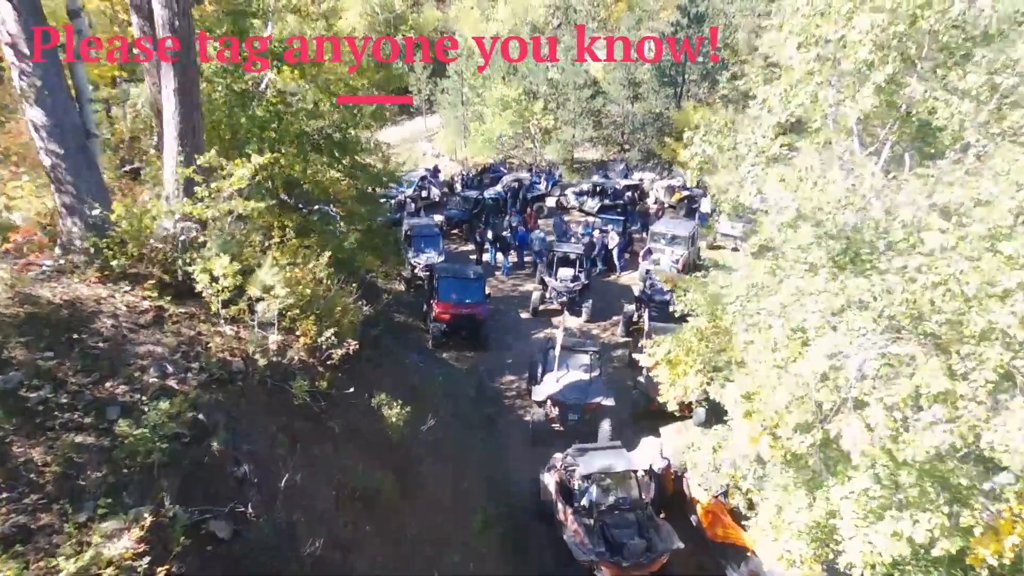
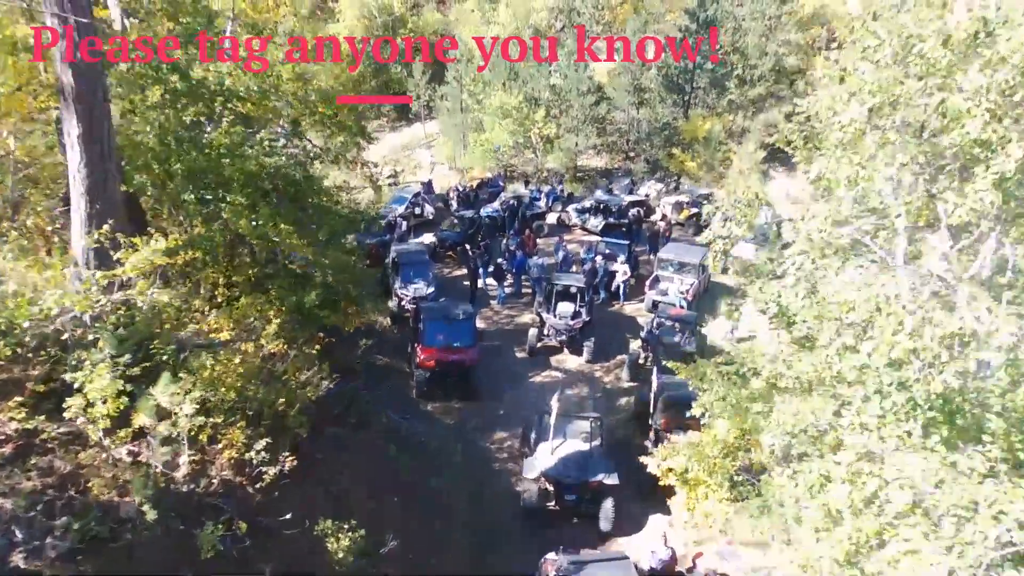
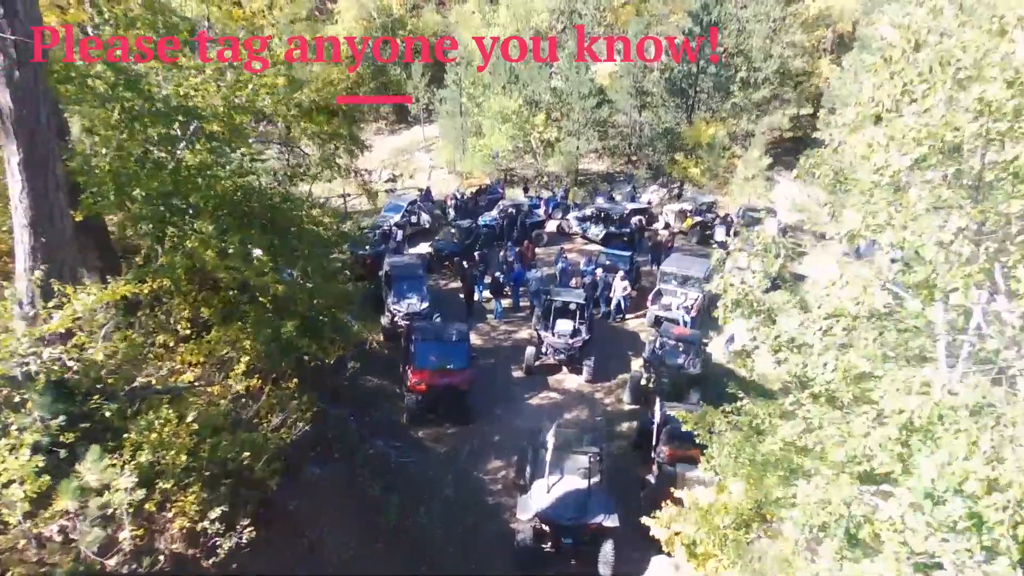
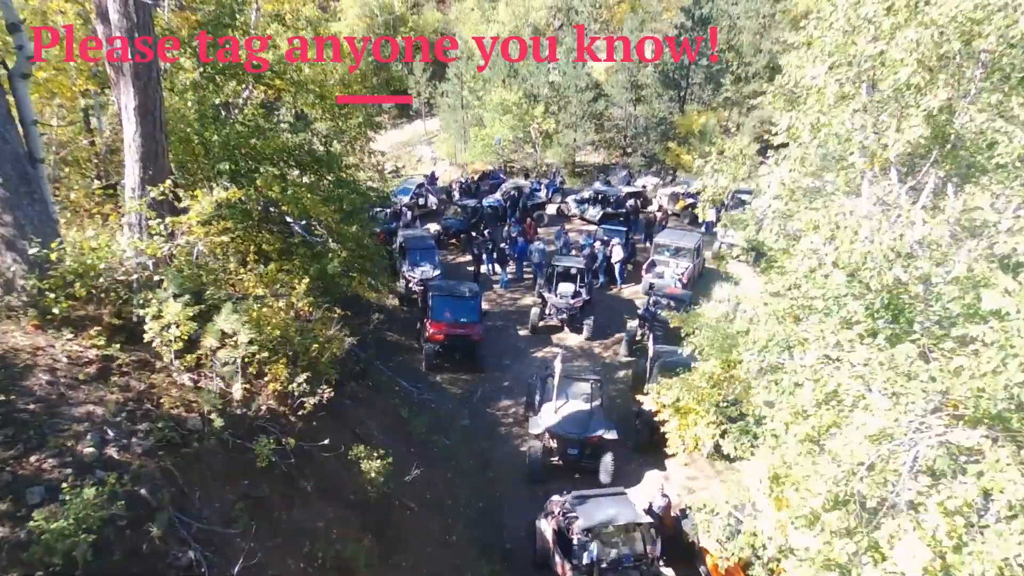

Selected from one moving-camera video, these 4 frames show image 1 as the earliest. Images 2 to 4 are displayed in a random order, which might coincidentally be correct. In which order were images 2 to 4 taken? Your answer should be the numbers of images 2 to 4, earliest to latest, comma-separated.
4, 2, 3
